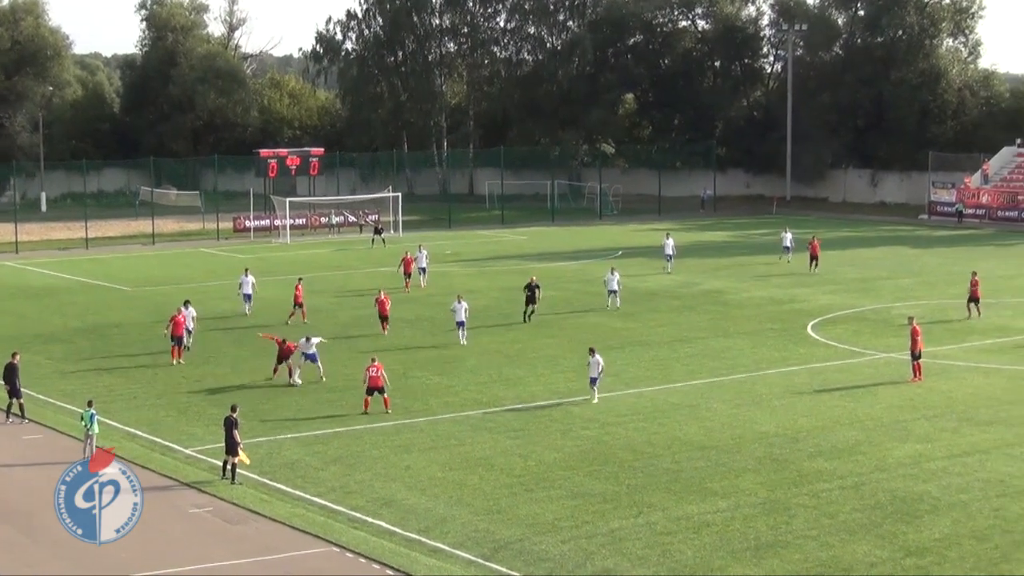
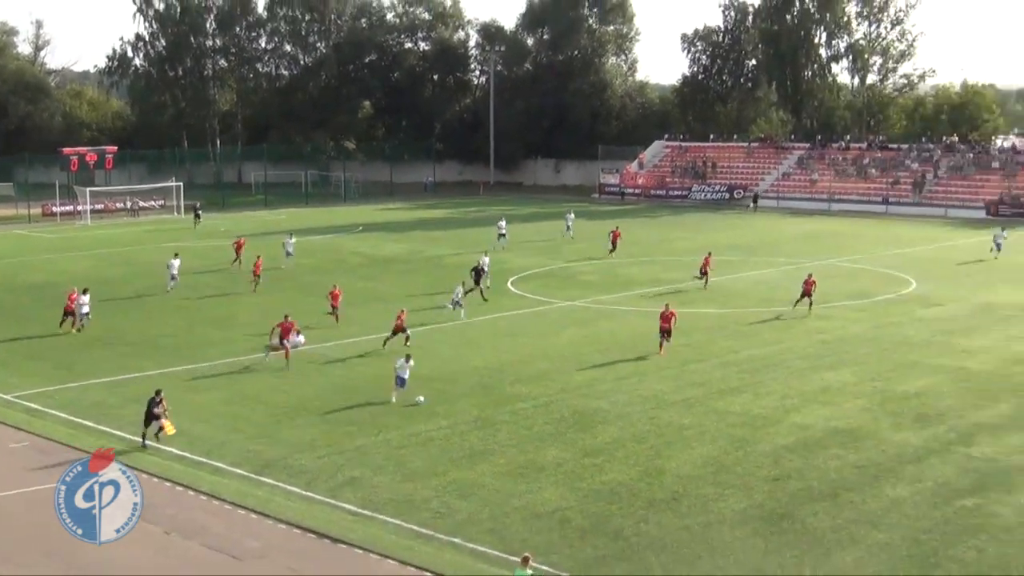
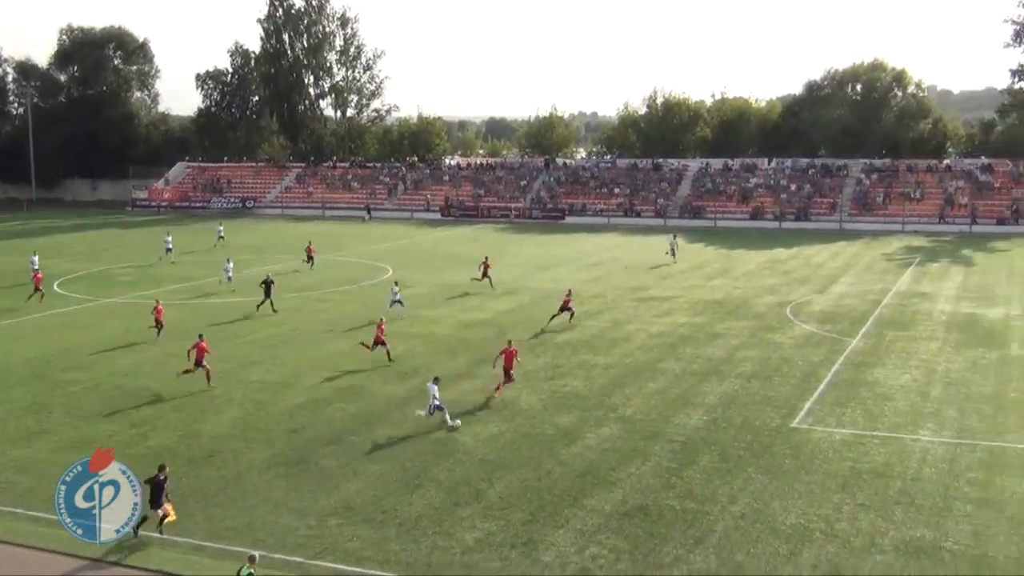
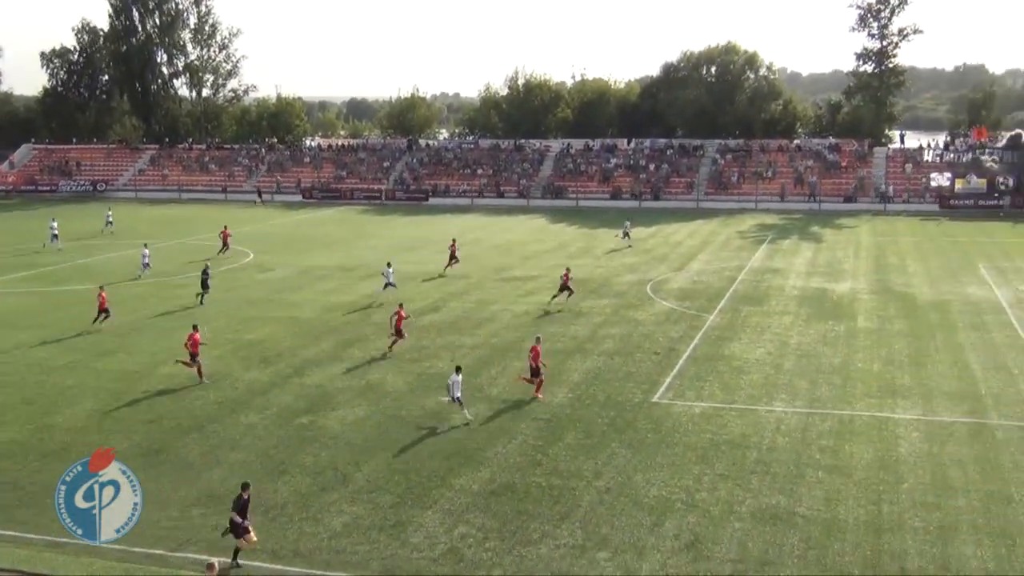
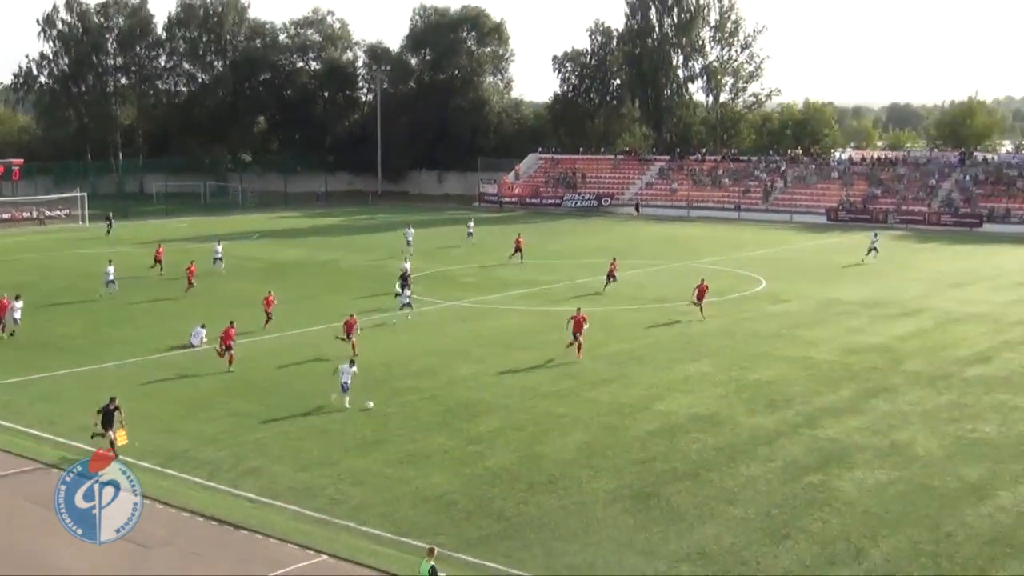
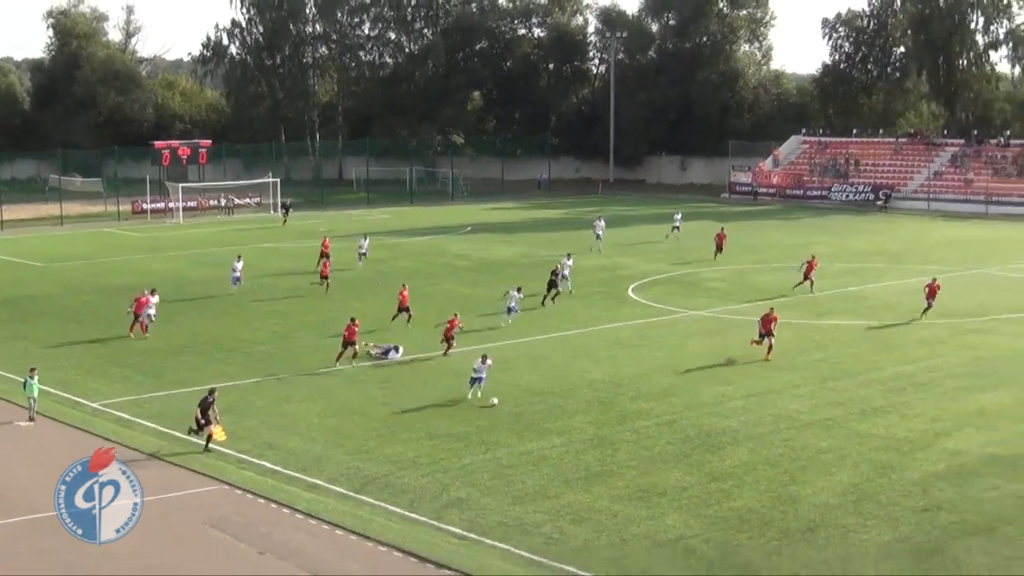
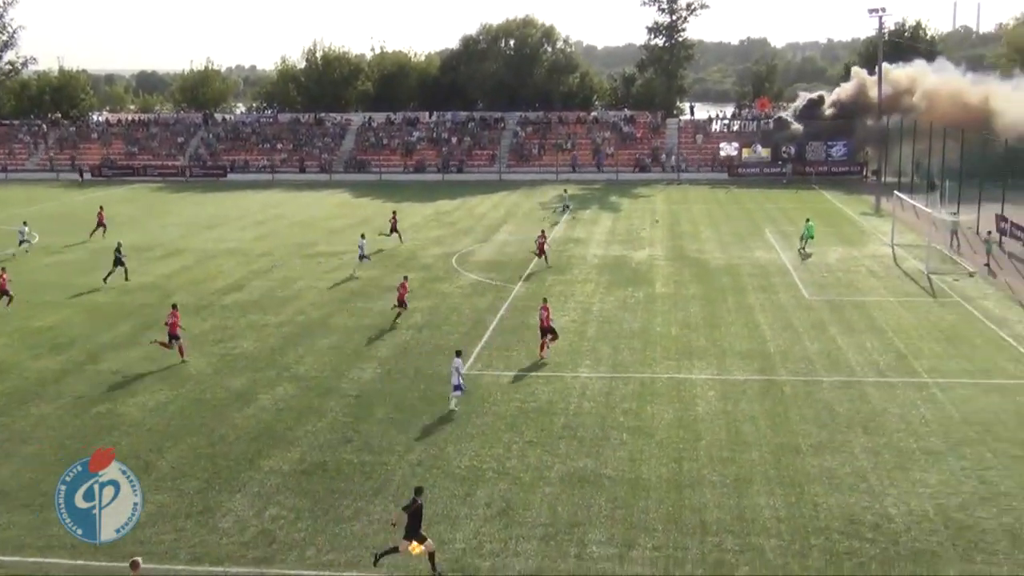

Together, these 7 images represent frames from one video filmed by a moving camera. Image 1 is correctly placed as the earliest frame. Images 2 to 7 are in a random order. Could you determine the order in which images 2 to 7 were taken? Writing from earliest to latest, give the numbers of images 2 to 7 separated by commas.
6, 2, 5, 3, 4, 7
